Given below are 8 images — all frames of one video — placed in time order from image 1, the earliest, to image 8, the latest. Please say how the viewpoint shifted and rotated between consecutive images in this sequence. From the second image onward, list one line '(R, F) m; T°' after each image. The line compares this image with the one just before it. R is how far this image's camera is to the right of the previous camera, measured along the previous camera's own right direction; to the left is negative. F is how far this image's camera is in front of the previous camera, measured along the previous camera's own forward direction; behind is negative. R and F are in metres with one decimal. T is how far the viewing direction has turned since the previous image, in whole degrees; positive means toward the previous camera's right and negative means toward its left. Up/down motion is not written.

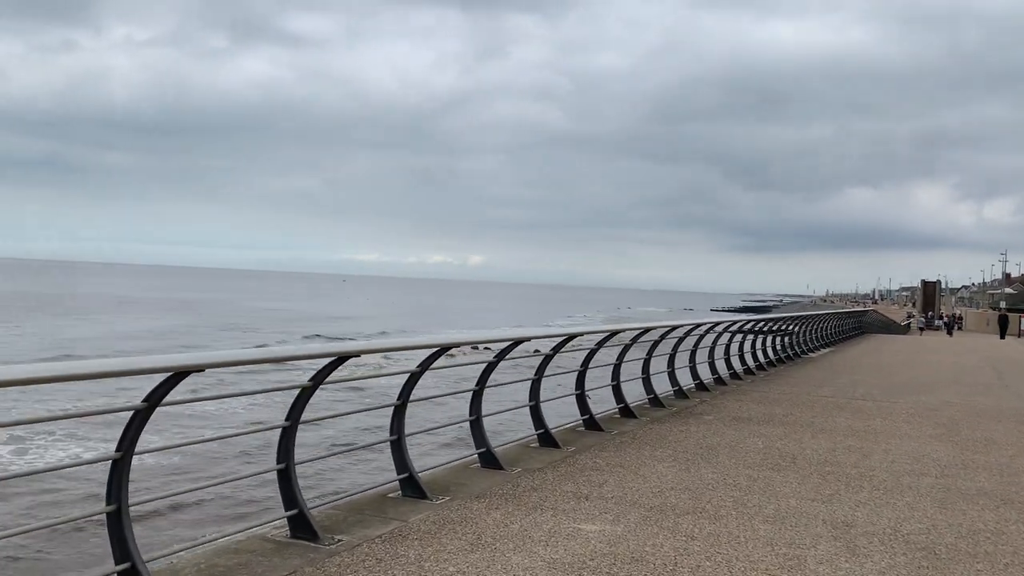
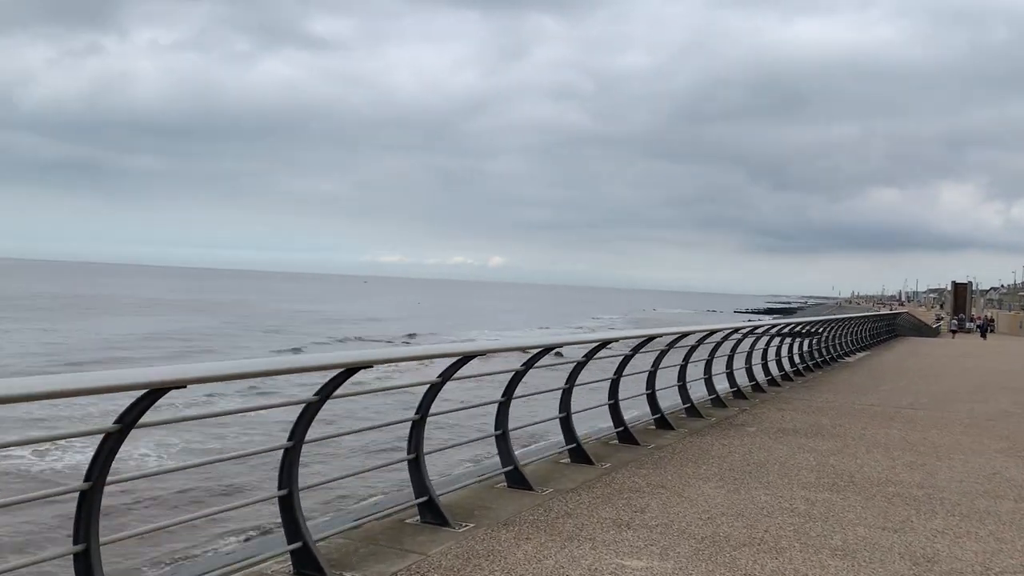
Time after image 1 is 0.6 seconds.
(-0.1, +0.6) m; -1°
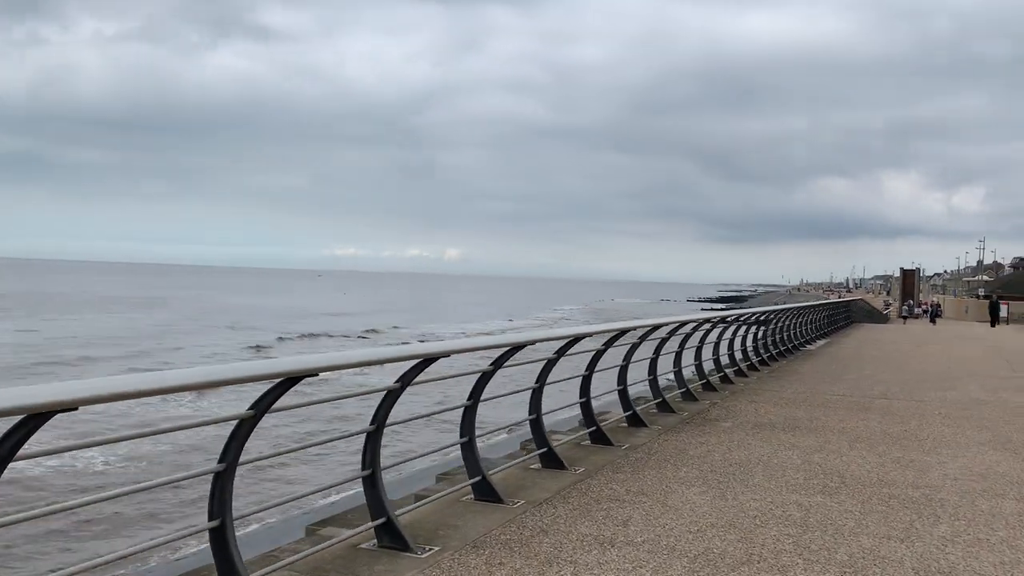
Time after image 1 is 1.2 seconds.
(-0.1, +0.5) m; +3°
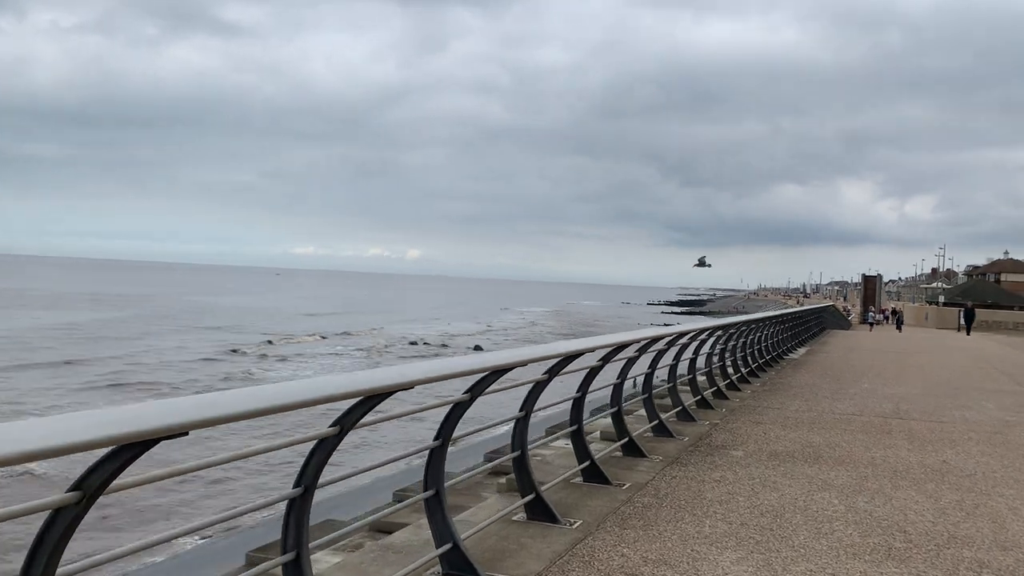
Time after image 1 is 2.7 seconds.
(-0.1, +1.3) m; +3°
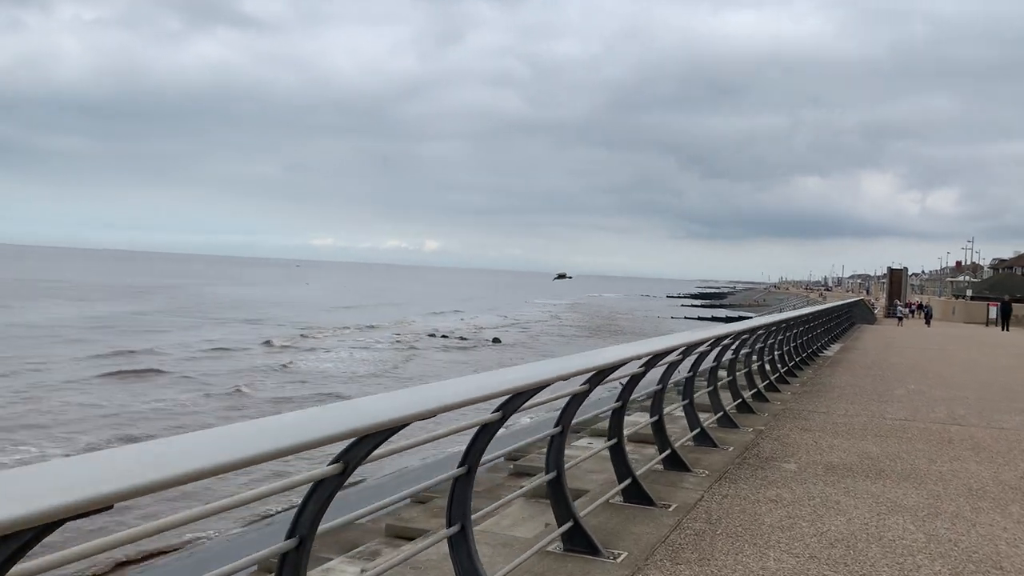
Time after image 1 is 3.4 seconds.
(-0.1, +0.6) m; -1°
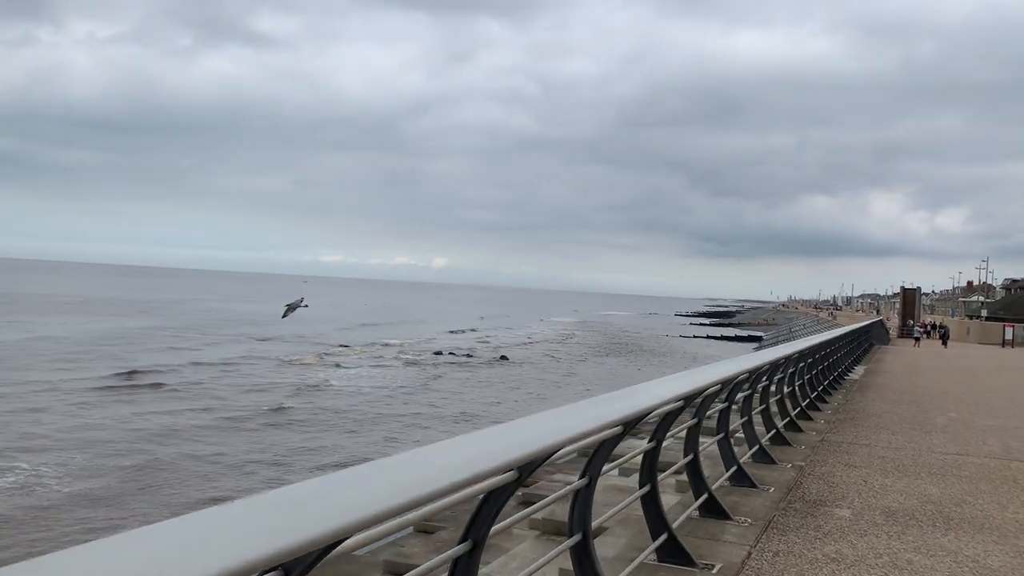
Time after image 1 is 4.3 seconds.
(0.0, +0.7) m; -1°
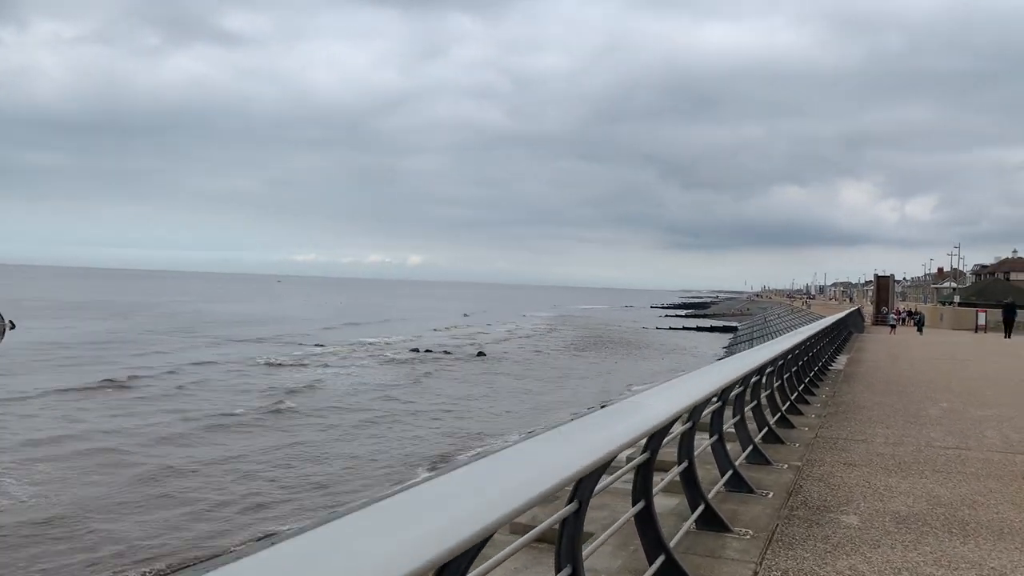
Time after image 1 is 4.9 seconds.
(0.0, +0.5) m; +2°
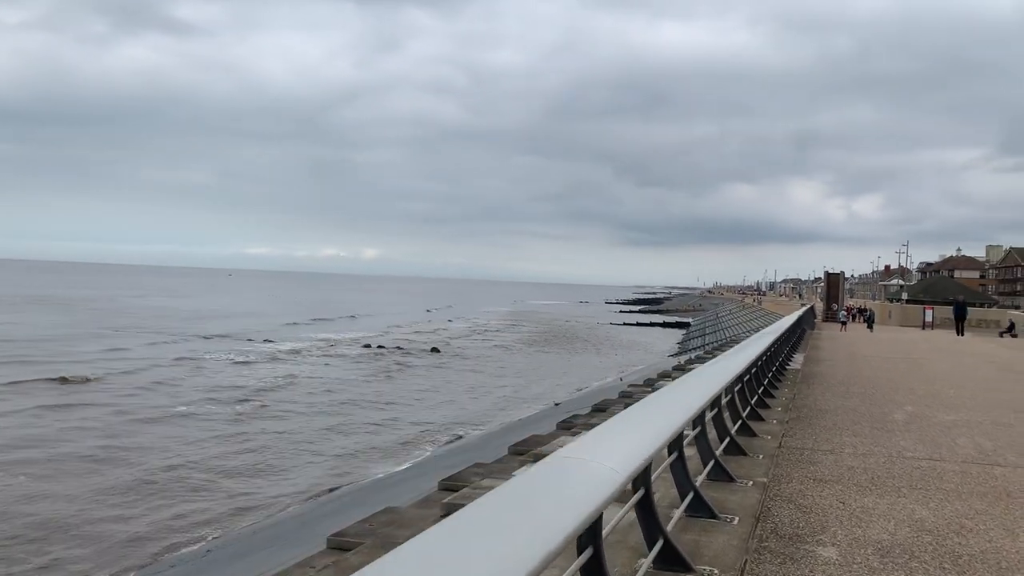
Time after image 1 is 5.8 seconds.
(+0.1, +0.7) m; +3°
